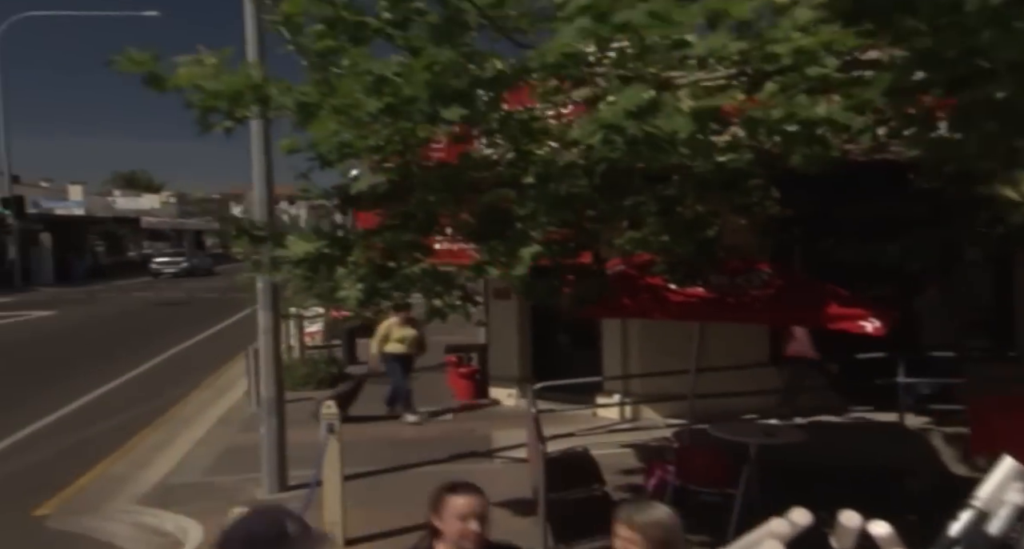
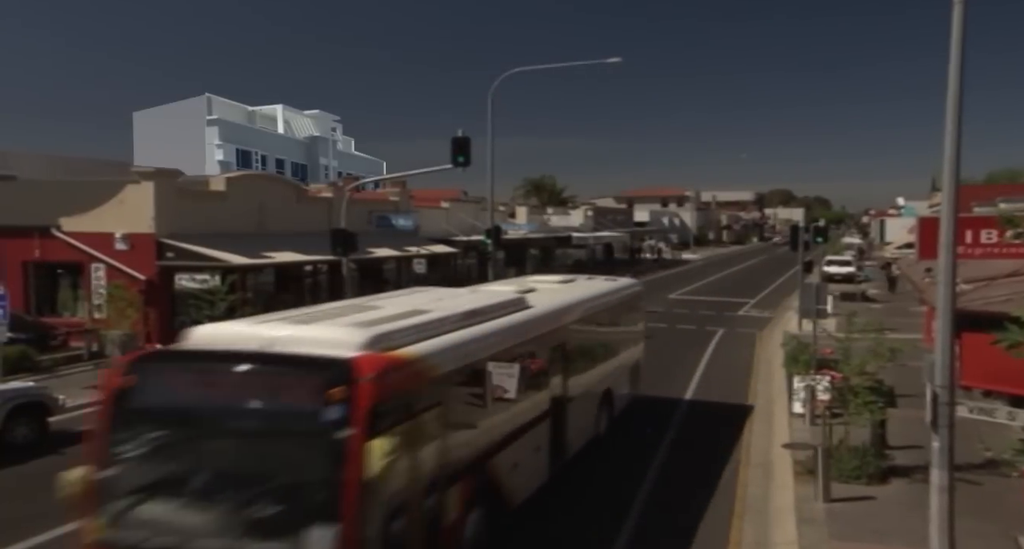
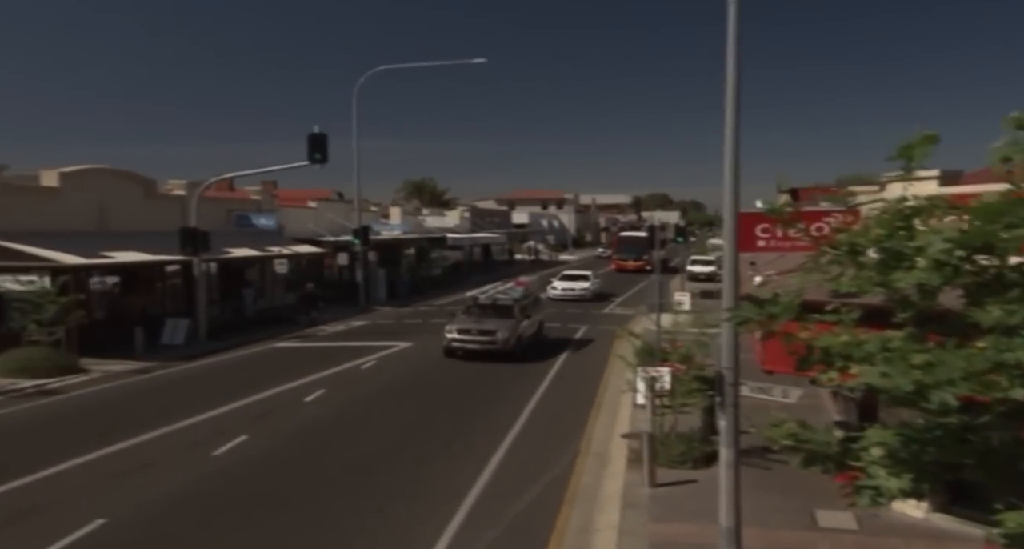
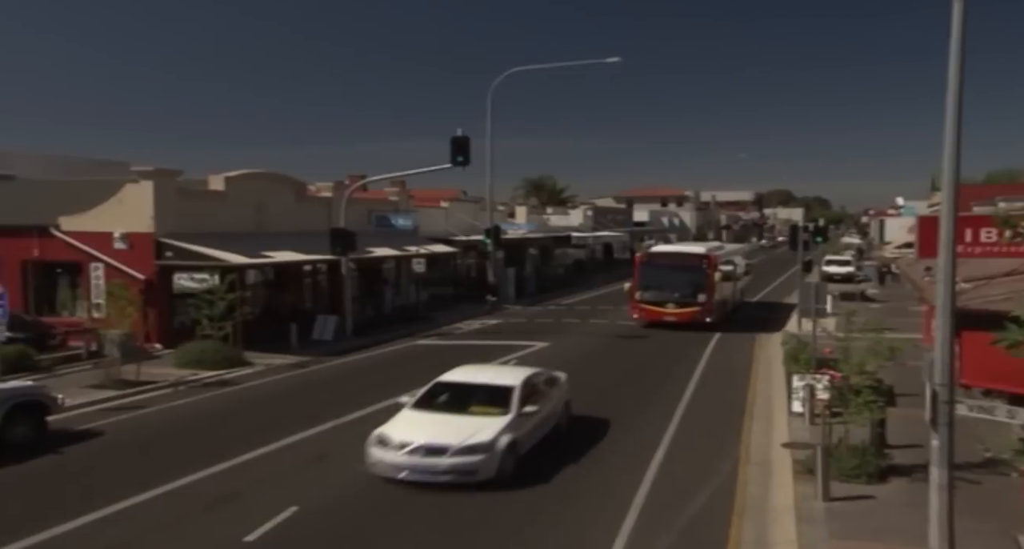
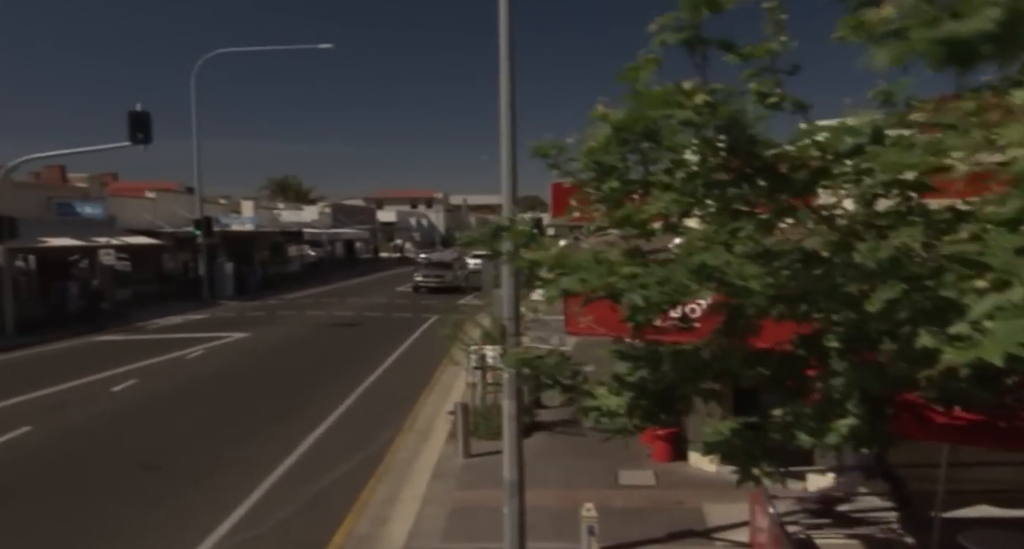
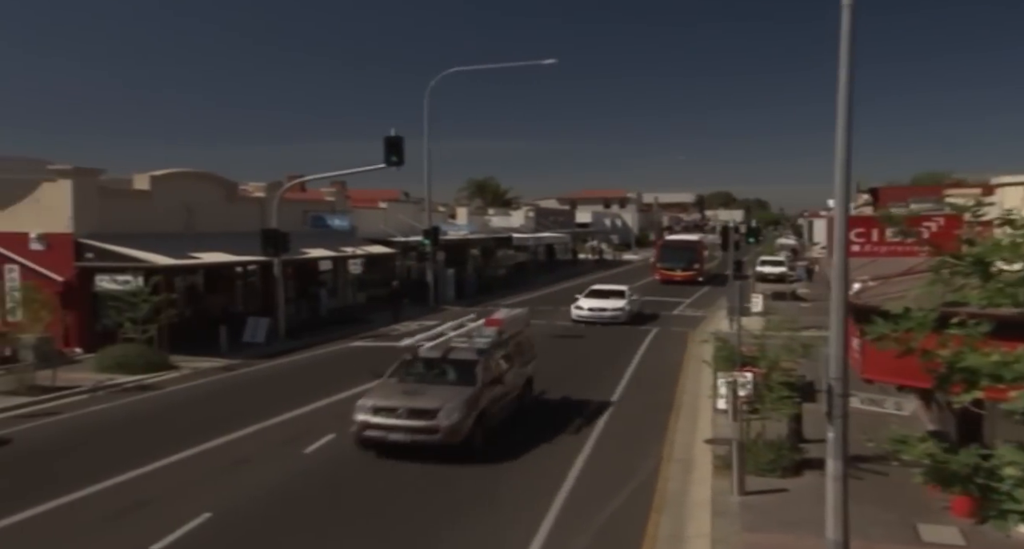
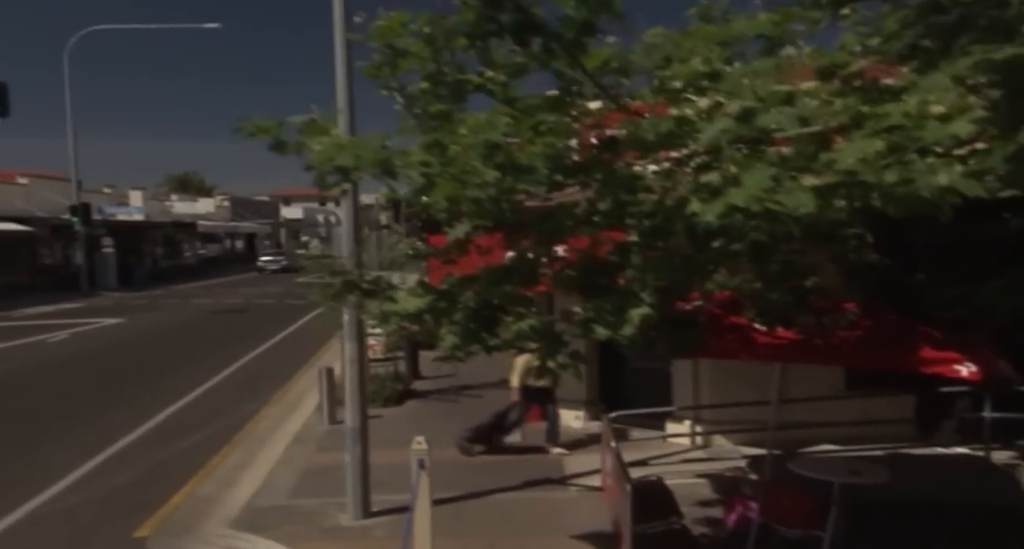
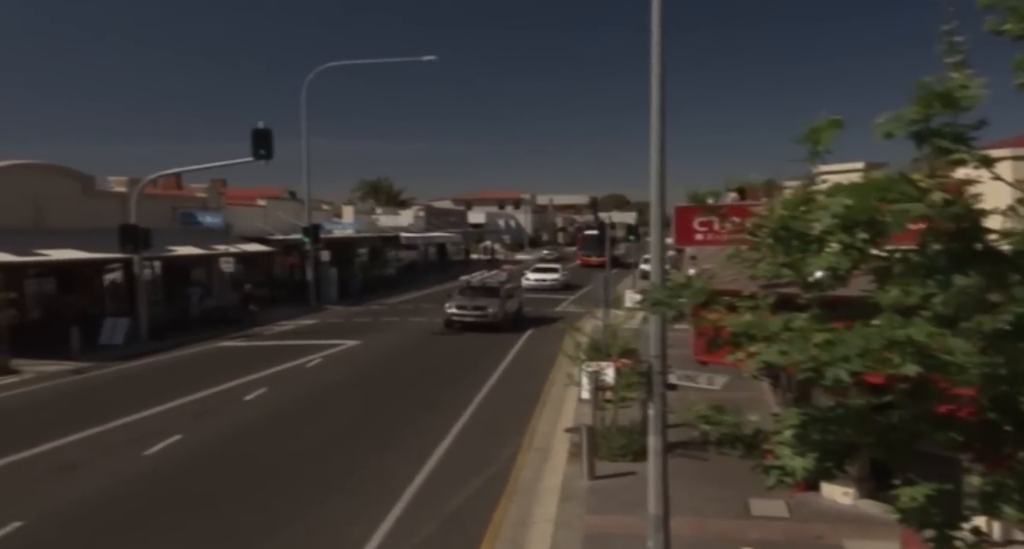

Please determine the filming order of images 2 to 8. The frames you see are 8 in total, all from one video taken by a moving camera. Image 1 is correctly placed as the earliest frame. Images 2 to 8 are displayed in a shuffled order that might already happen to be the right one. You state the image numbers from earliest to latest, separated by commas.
7, 5, 8, 3, 6, 4, 2
